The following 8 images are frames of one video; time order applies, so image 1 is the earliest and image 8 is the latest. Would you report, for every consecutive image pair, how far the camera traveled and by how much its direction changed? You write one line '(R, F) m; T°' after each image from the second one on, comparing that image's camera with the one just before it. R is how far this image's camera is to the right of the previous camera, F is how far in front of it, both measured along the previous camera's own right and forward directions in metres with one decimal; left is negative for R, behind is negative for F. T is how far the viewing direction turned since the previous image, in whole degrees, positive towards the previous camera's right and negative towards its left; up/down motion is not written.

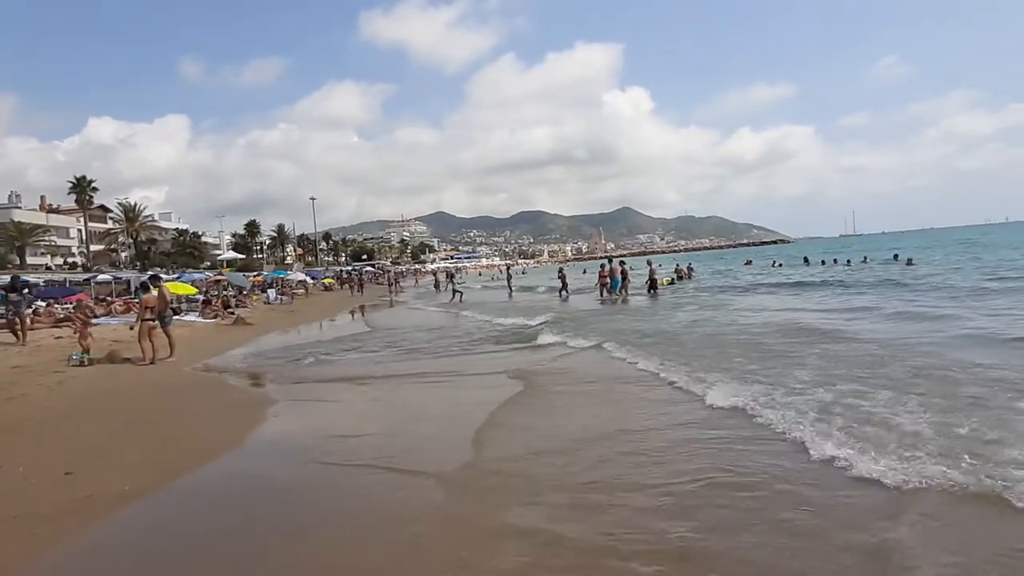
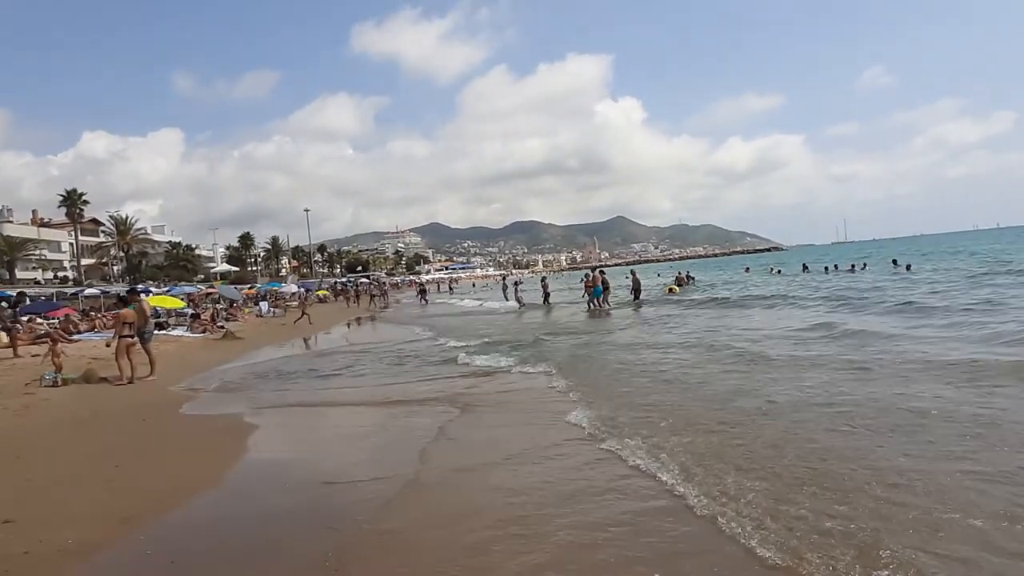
(+0.1, +0.4) m; 0°
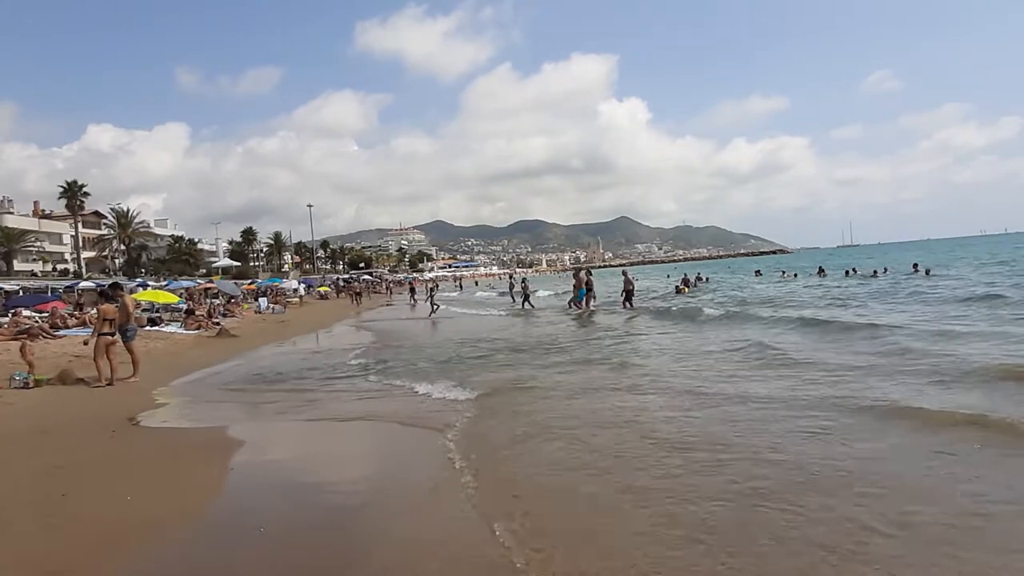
(-0.3, +1.1) m; 0°
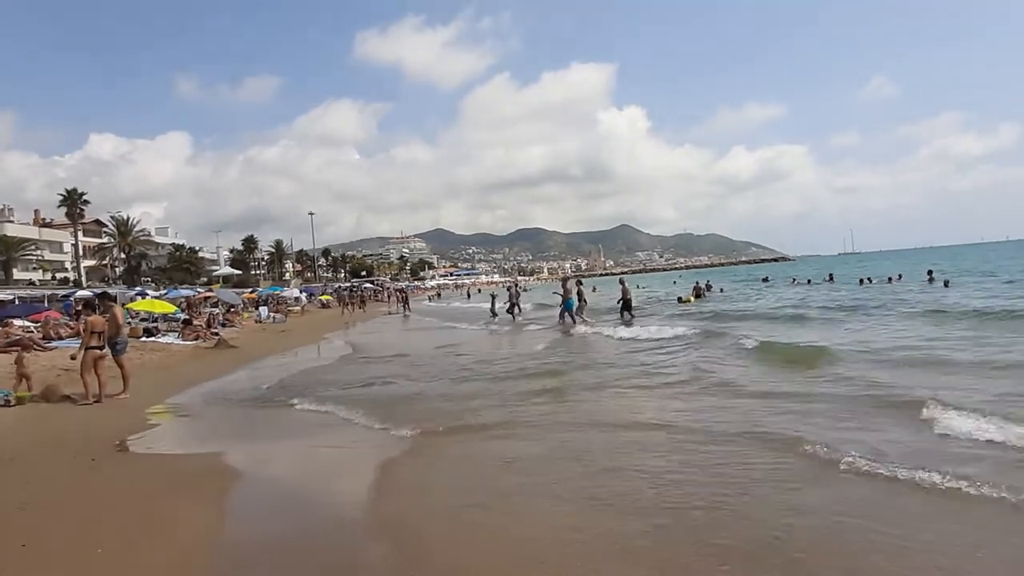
(-0.3, +0.8) m; 0°
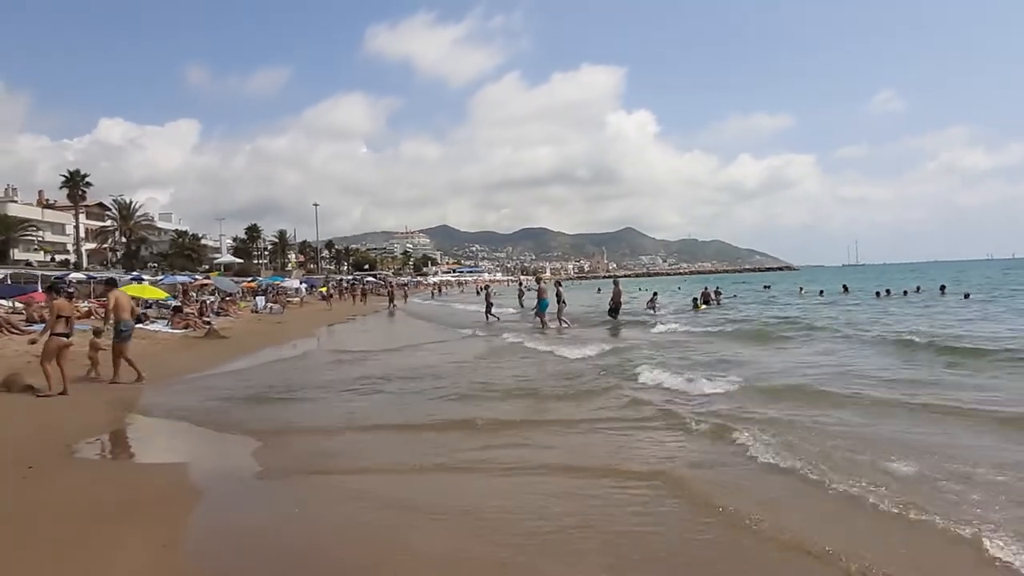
(-0.1, +1.0) m; 0°
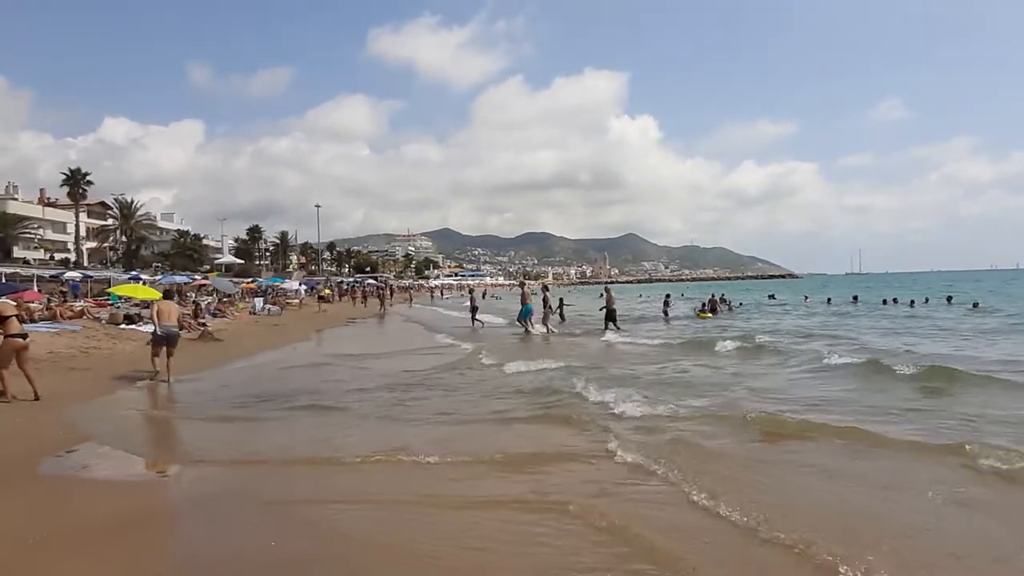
(-0.1, +0.6) m; 0°
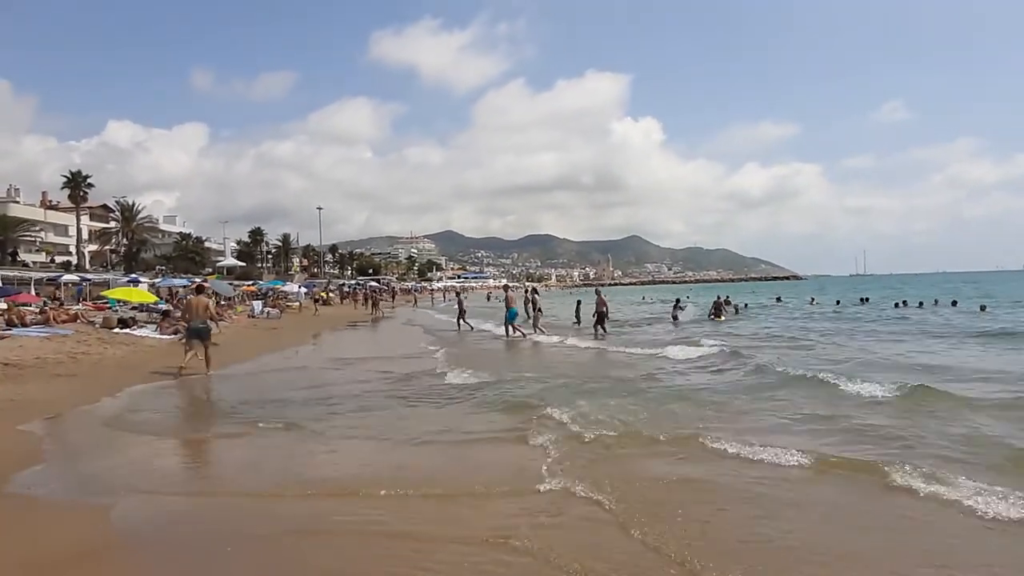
(0.0, +0.6) m; 0°
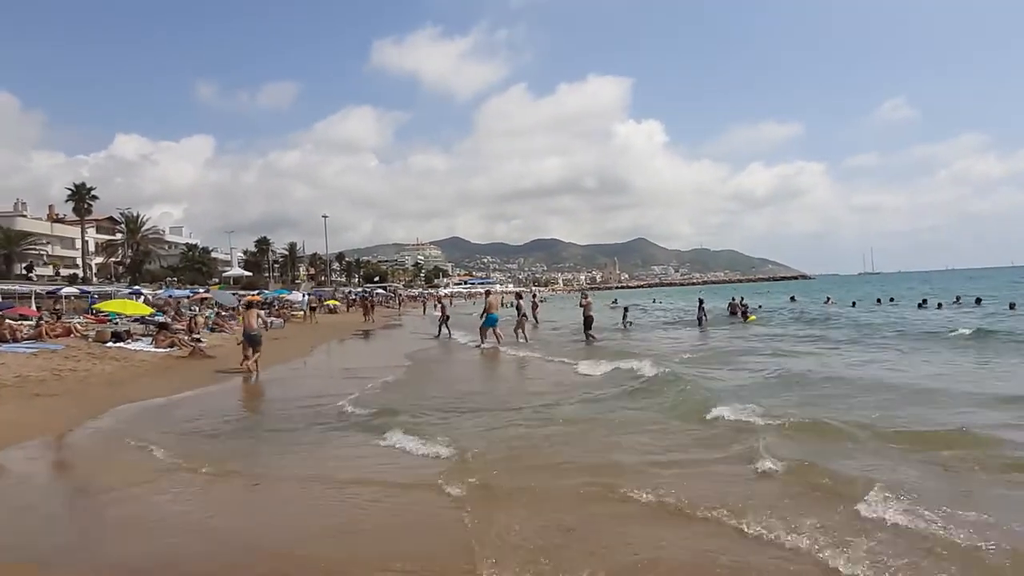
(-0.2, +1.0) m; -1°
